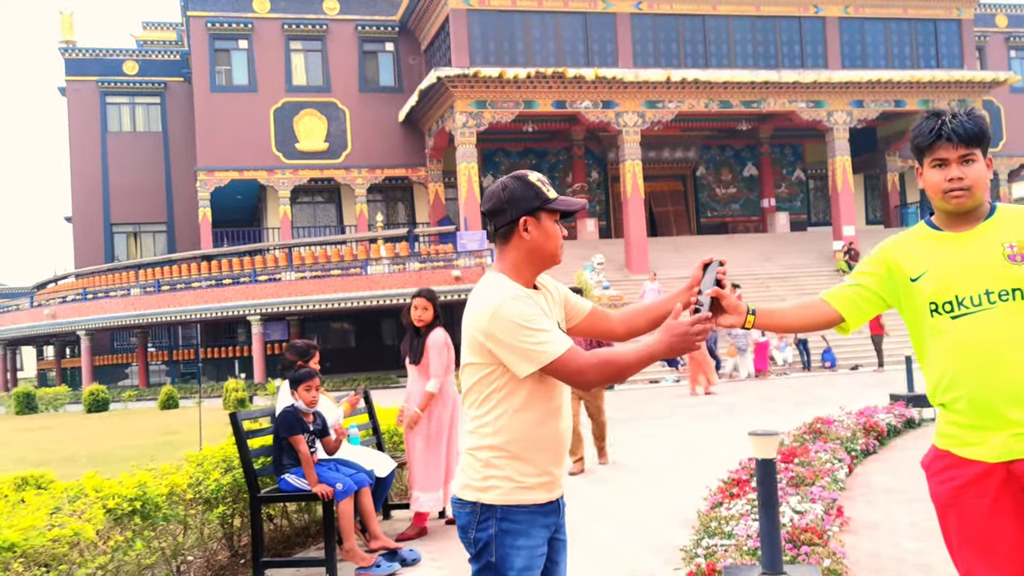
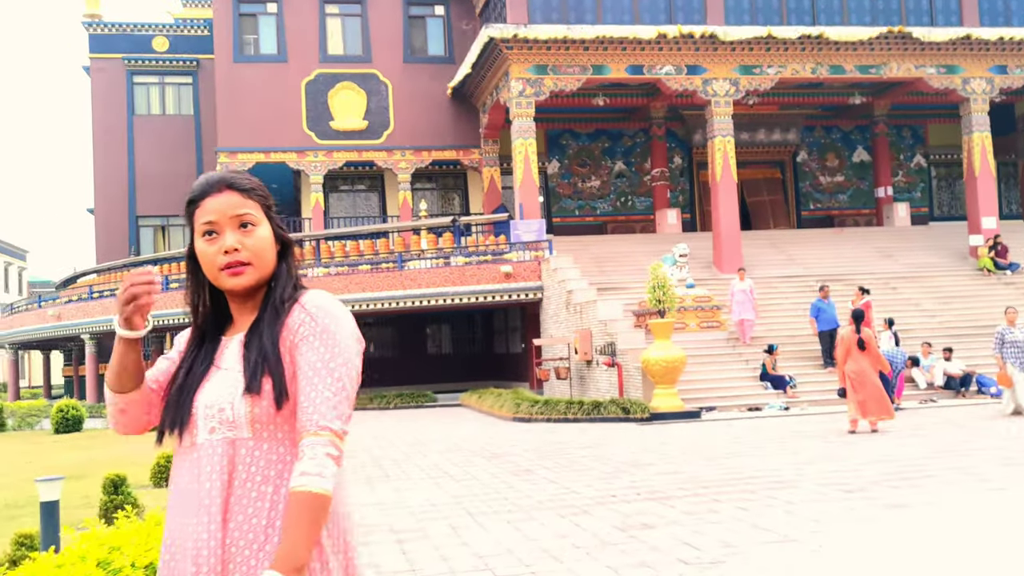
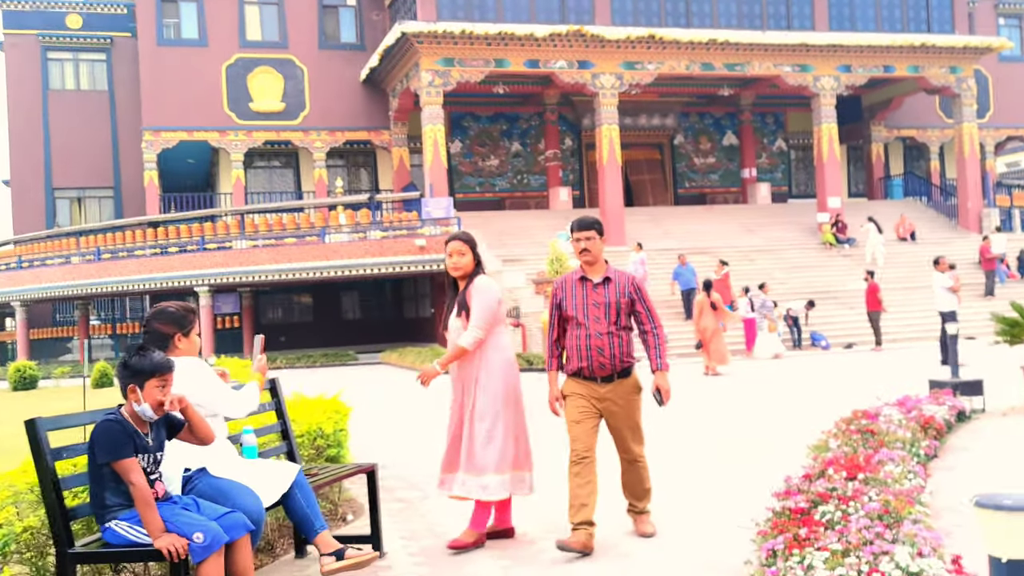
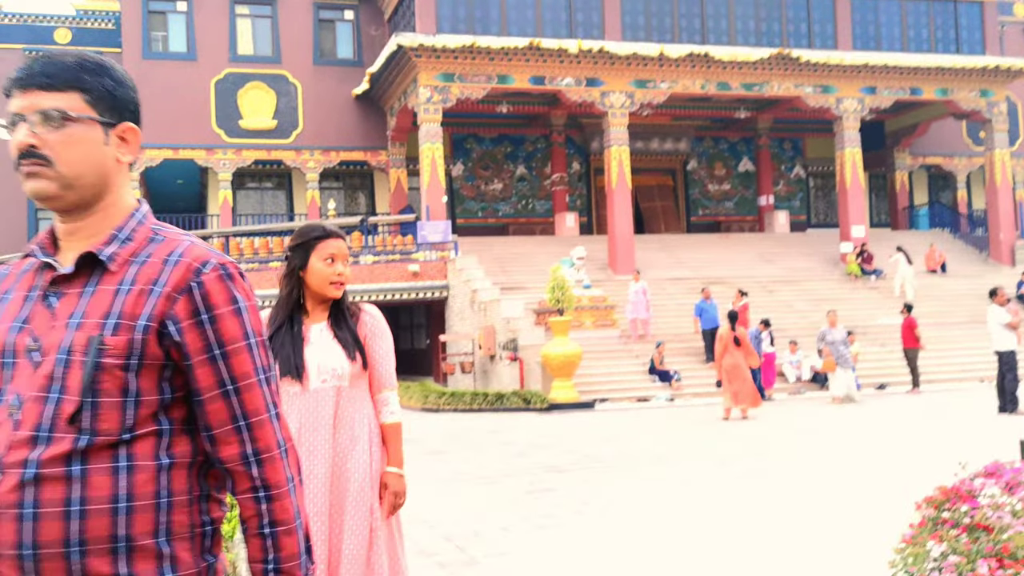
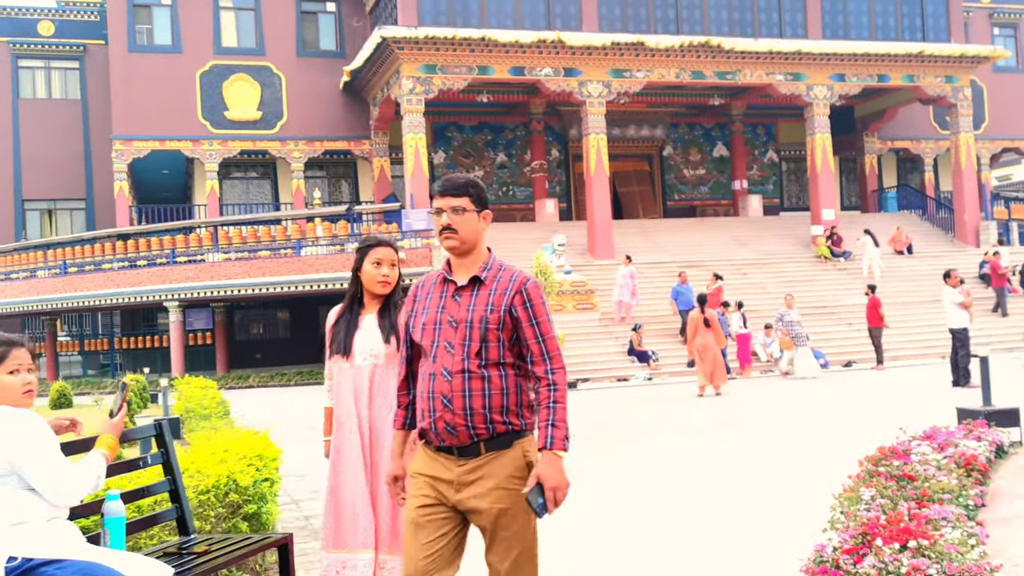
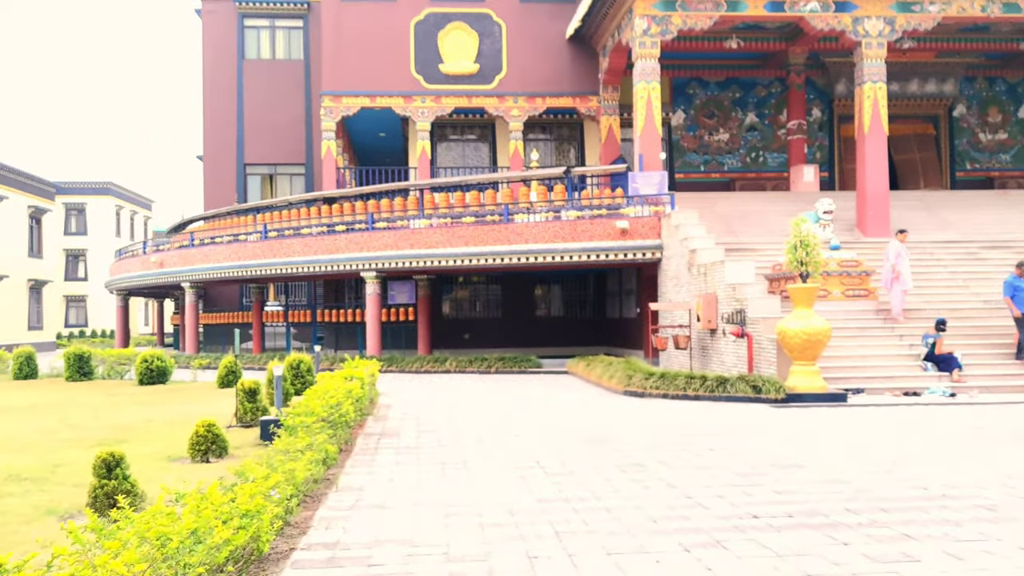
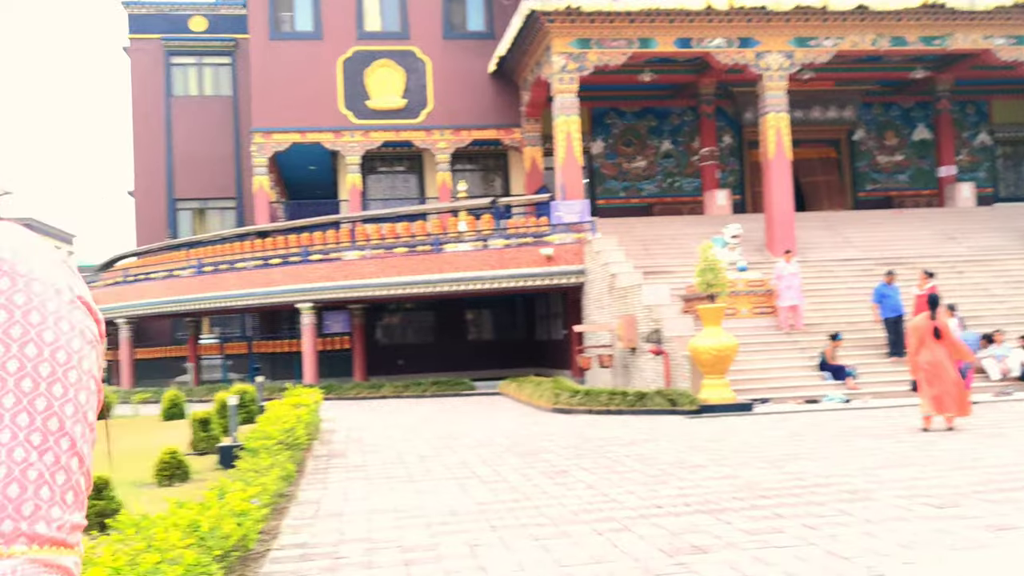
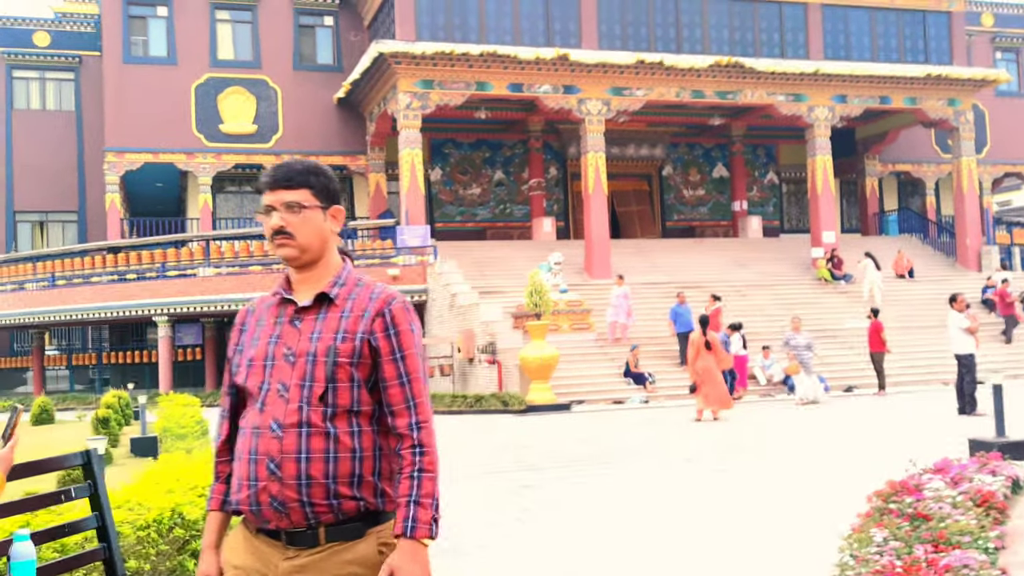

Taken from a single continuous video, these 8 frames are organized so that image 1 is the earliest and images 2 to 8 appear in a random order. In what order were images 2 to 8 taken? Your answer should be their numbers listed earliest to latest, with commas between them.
3, 5, 8, 4, 2, 7, 6
